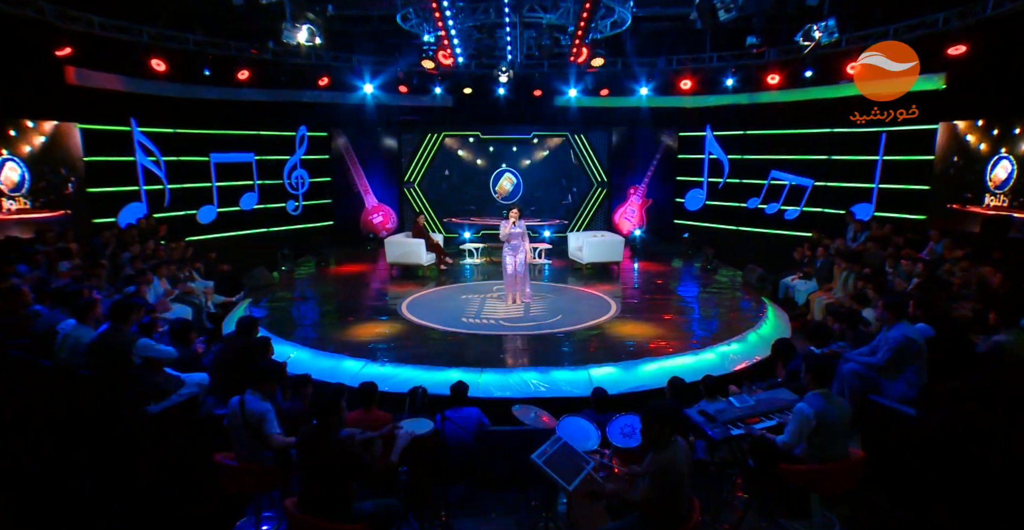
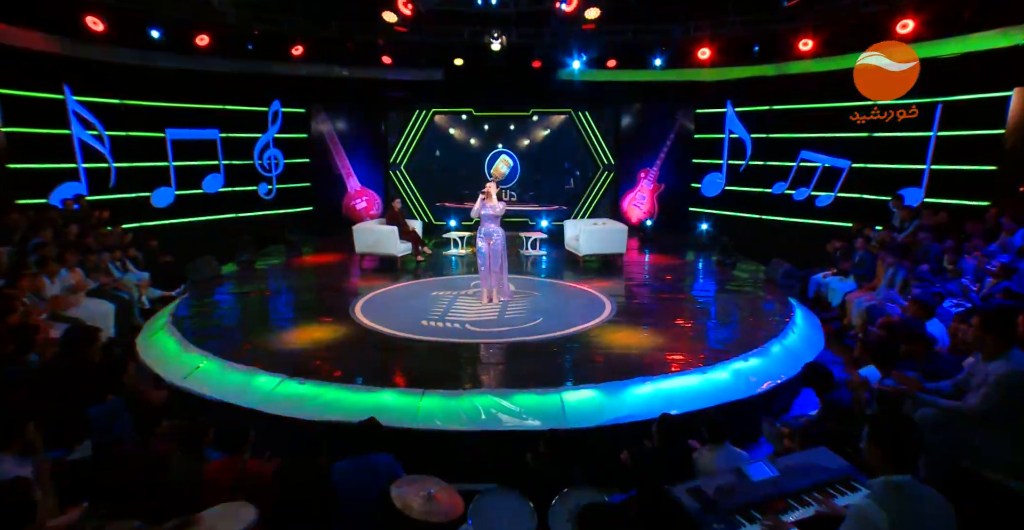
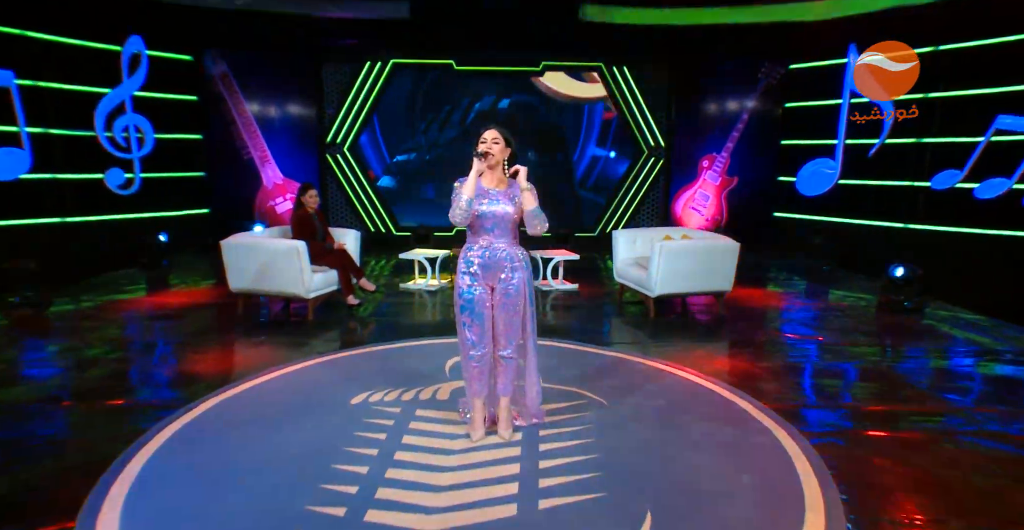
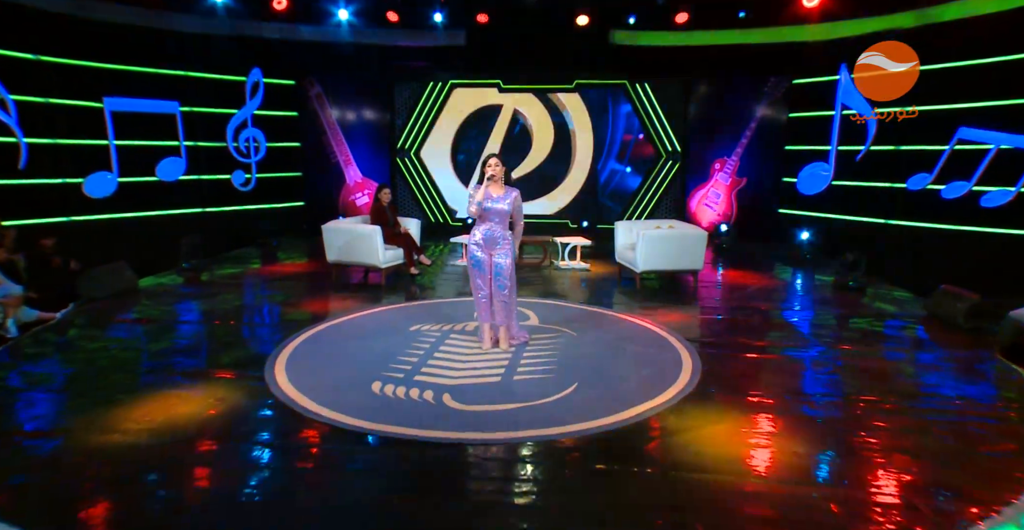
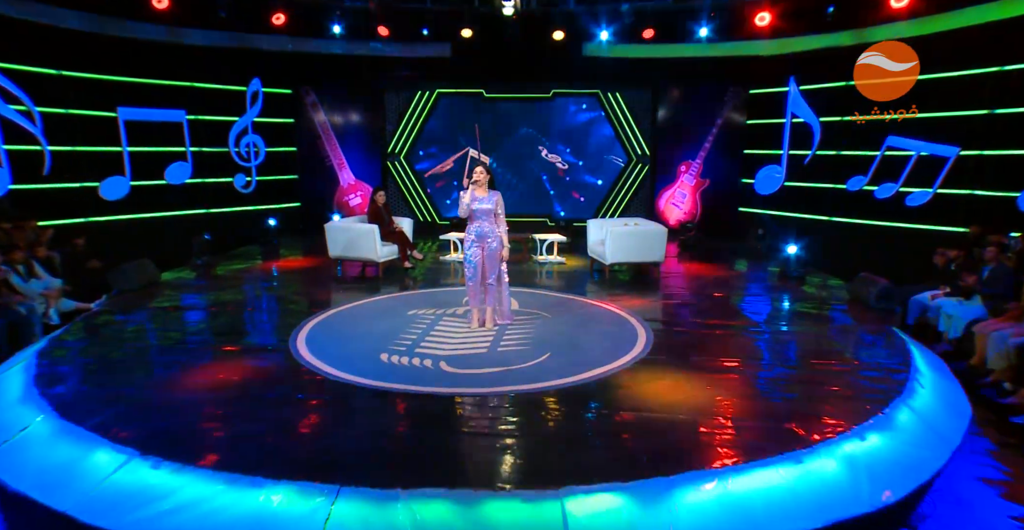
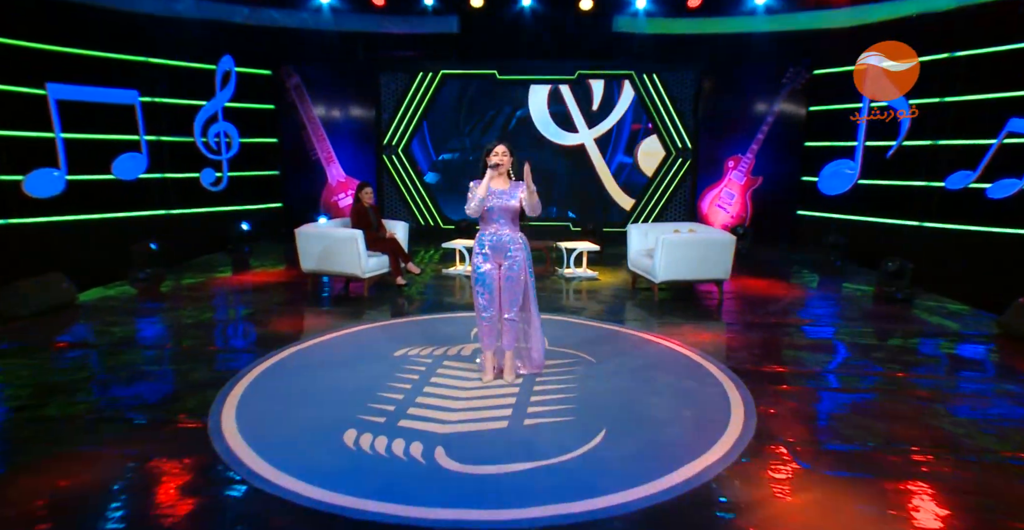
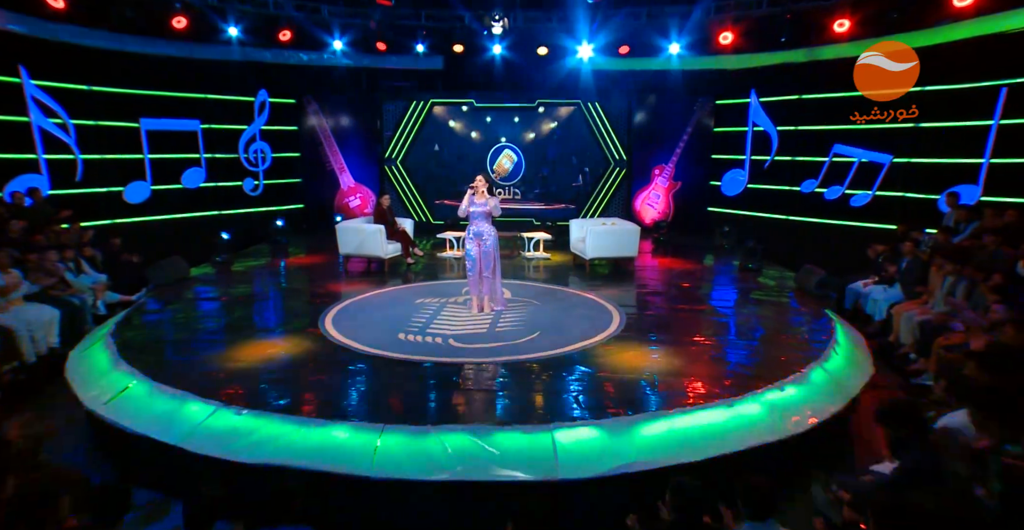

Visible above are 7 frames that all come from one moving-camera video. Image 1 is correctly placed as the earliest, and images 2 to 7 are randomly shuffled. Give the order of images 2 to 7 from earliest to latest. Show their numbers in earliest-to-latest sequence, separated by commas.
2, 7, 5, 4, 6, 3
